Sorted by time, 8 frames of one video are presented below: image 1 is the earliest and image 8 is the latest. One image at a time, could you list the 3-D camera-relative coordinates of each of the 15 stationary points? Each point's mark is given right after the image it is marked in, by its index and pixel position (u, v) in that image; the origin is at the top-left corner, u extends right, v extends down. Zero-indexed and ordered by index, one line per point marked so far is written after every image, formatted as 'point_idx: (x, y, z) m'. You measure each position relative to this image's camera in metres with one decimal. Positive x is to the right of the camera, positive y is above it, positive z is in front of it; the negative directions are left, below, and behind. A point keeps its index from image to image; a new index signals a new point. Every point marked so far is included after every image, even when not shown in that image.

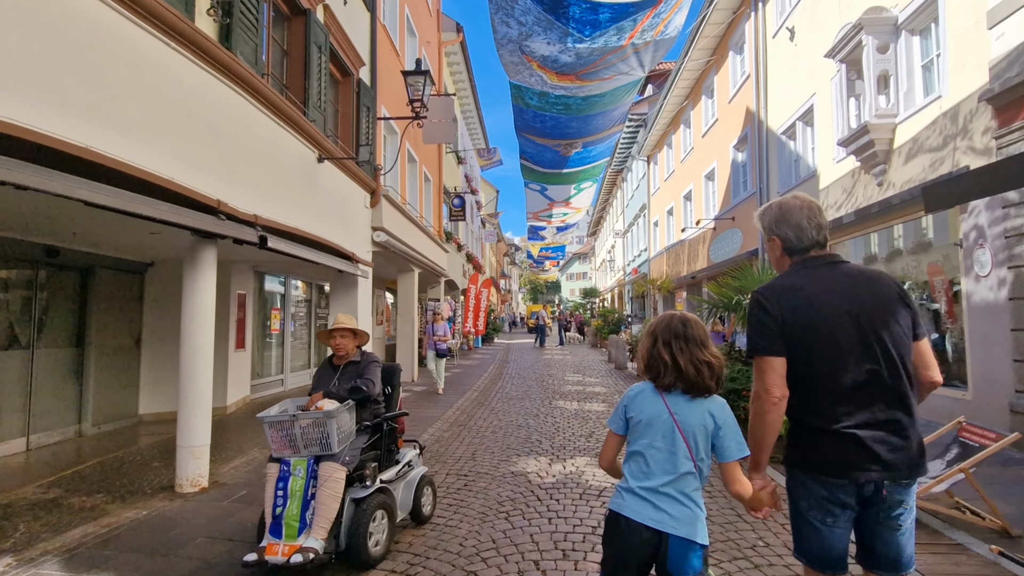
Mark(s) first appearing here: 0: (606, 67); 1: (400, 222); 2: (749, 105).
0: (+1.9, +4.6, +10.6) m
1: (-2.2, +1.3, +10.6) m
2: (+6.1, +4.8, +13.5) m
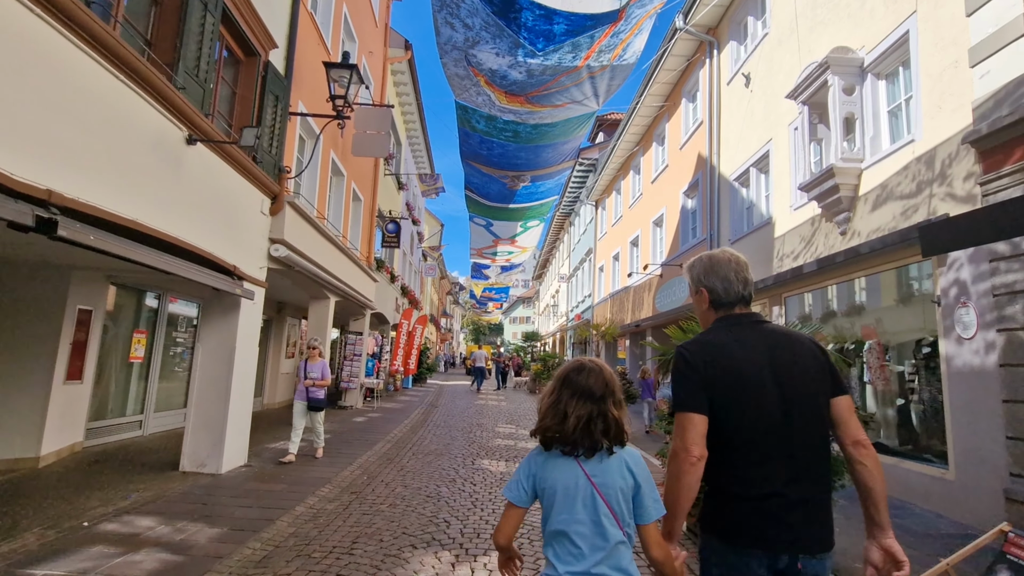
0: (+0.9, +3.8, +9.9) m
1: (-3.4, +0.8, +9.1) m
2: (+4.8, +3.5, +13.2) m
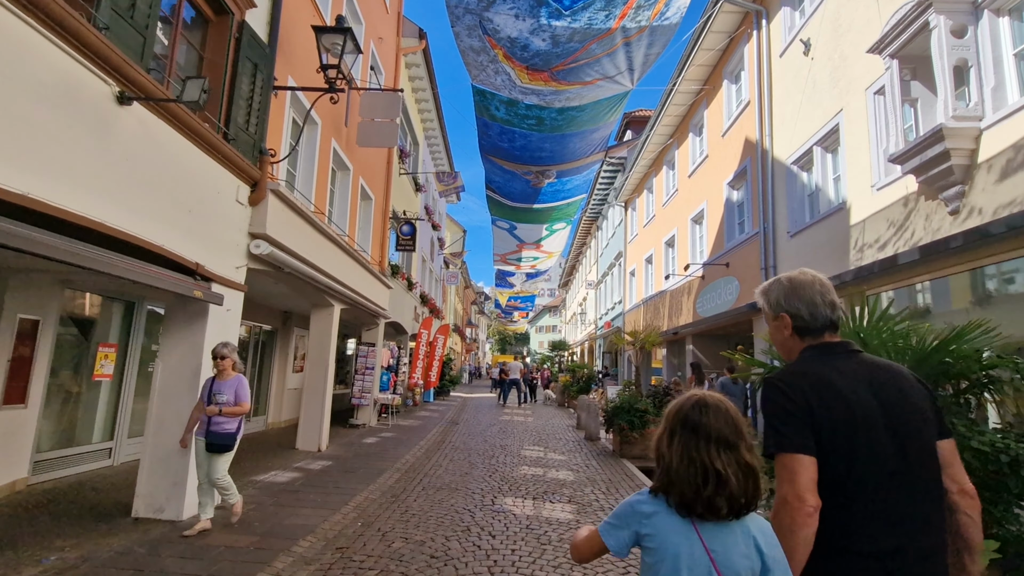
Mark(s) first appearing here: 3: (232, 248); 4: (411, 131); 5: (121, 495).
0: (+1.3, +3.8, +8.6) m
1: (-3.0, +0.7, +8.0) m
2: (+5.3, +3.5, +11.7) m
3: (-3.1, +0.4, +5.8) m
4: (-3.1, +4.8, +15.9) m
5: (-4.2, -2.2, +5.6) m
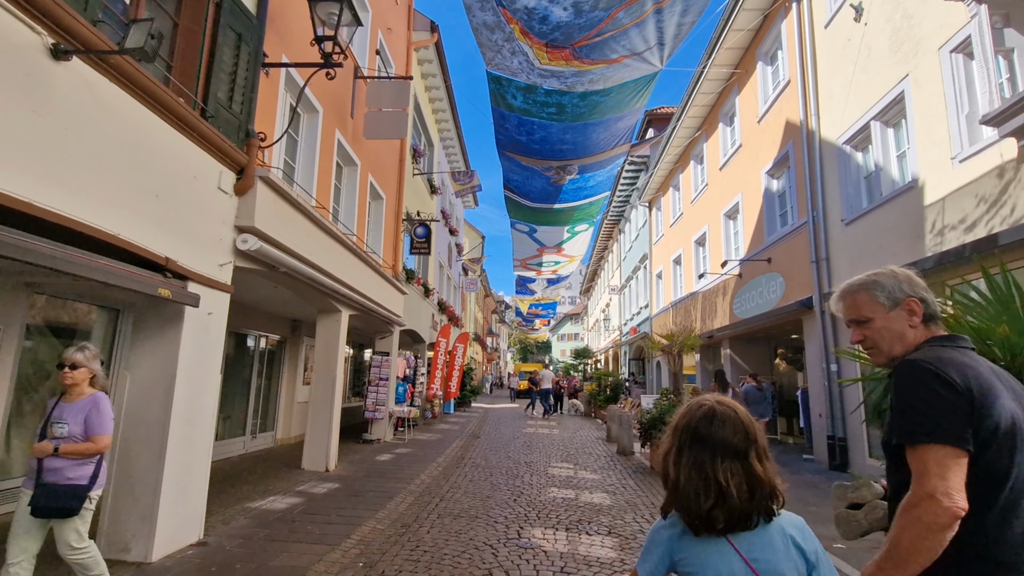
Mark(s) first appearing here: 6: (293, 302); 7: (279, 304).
0: (+1.5, +3.8, +7.7) m
1: (-2.7, +0.7, +7.3) m
2: (+5.7, +3.5, +10.7) m
3: (-2.9, +0.4, +5.0) m
4: (-2.5, +4.6, +15.2) m
5: (-3.9, -2.2, +4.8) m
6: (-3.5, -0.2, +8.2) m
7: (-3.8, -0.2, +8.5) m
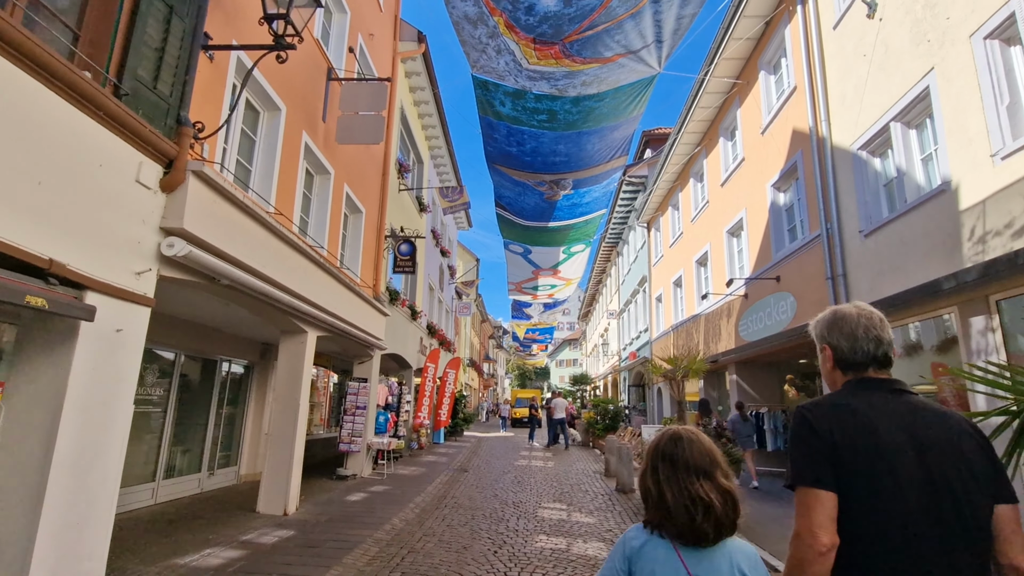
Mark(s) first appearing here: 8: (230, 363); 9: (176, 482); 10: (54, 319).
0: (+1.3, +3.6, +7.1) m
1: (-2.9, +0.5, +6.4) m
2: (+5.5, +3.2, +10.0) m
3: (-3.1, +0.3, +4.2) m
4: (-2.8, +4.0, +14.6) m
5: (-4.1, -2.3, +3.9) m
6: (-3.7, -0.5, +7.4) m
7: (-4.0, -0.5, +7.6) m
8: (-5.2, -1.4, +9.7) m
9: (-5.3, -3.1, +8.2) m
10: (-3.2, -0.2, +3.7) m
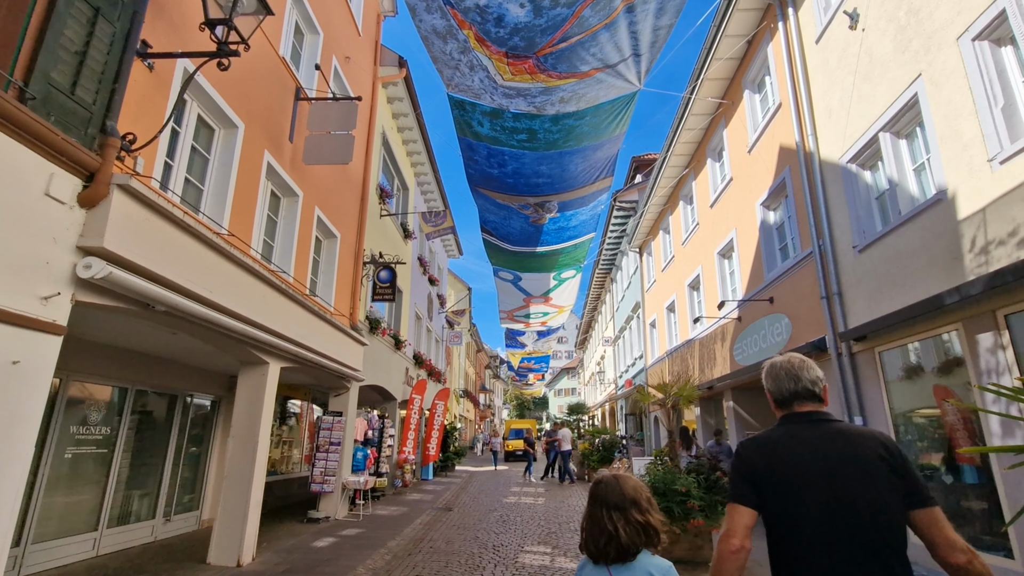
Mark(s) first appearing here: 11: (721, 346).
0: (+0.9, +3.3, +6.8) m
1: (-3.3, +0.1, +6.0) m
2: (+5.1, +2.8, +9.7) m
3: (-3.4, +0.1, +3.8) m
4: (-3.2, +3.2, +14.3) m
5: (-4.4, -2.5, +3.3) m
6: (-4.0, -0.8, +6.9) m
7: (-4.3, -0.9, +7.1) m
8: (-5.6, -1.9, +9.1) m
9: (-5.6, -3.5, +7.6) m
10: (-3.6, -0.4, +3.2) m
11: (+5.2, -1.4, +13.0) m
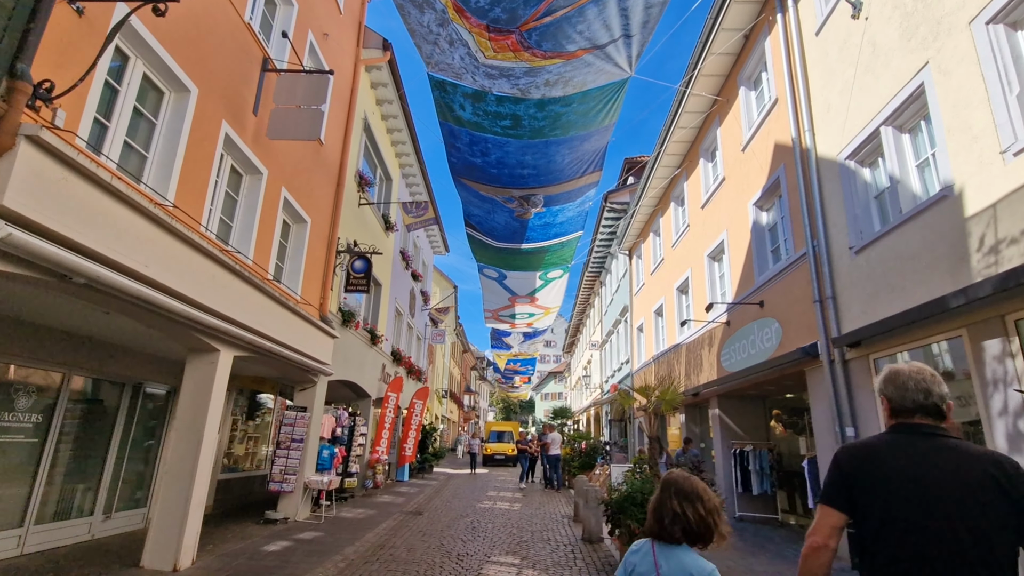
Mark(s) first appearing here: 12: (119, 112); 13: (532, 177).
0: (+0.7, +3.4, +6.4) m
1: (-3.6, +0.4, +5.4) m
2: (+4.8, +2.7, +9.3) m
3: (-3.7, +0.4, +3.2) m
4: (-3.5, +3.4, +13.8) m
5: (-4.8, -2.2, +2.7) m
6: (-4.4, -0.6, +6.3) m
7: (-4.7, -0.6, +6.5) m
8: (-6.0, -1.6, +8.5) m
9: (-6.1, -3.2, +7.0) m
10: (-3.8, -0.1, +2.6) m
11: (+4.7, -1.5, +12.5) m
12: (-3.9, +1.7, +5.1) m
13: (+0.4, +2.3, +10.9) m
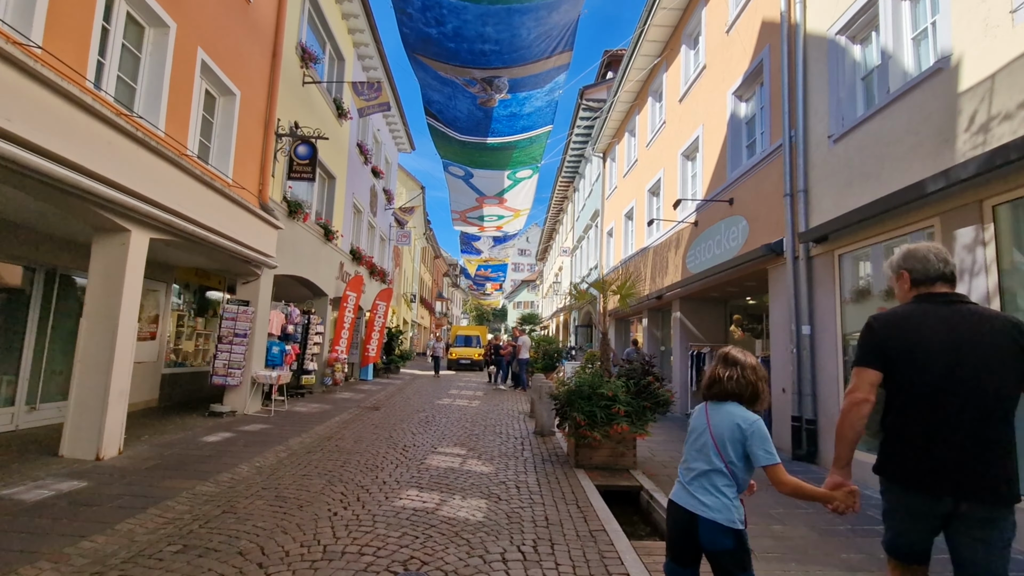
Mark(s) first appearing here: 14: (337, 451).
0: (+0.2, +4.6, +5.1) m
1: (-4.1, +1.6, +4.6) m
2: (+4.1, +4.4, +8.4) m
3: (-4.1, +1.2, +2.4) m
4: (-4.4, +6.0, +12.3) m
5: (-5.2, -1.4, +2.2) m
6: (-5.0, +0.8, +5.5) m
7: (-5.3, +0.8, +5.8) m
8: (-6.7, +0.2, +7.8) m
9: (-6.7, -1.6, +6.6) m
10: (-4.3, +0.6, +1.9) m
11: (+3.8, +0.8, +12.3) m
12: (-4.4, +2.9, +4.0) m
13: (-0.3, +4.3, +9.8) m
14: (-2.3, -2.1, +6.8) m
